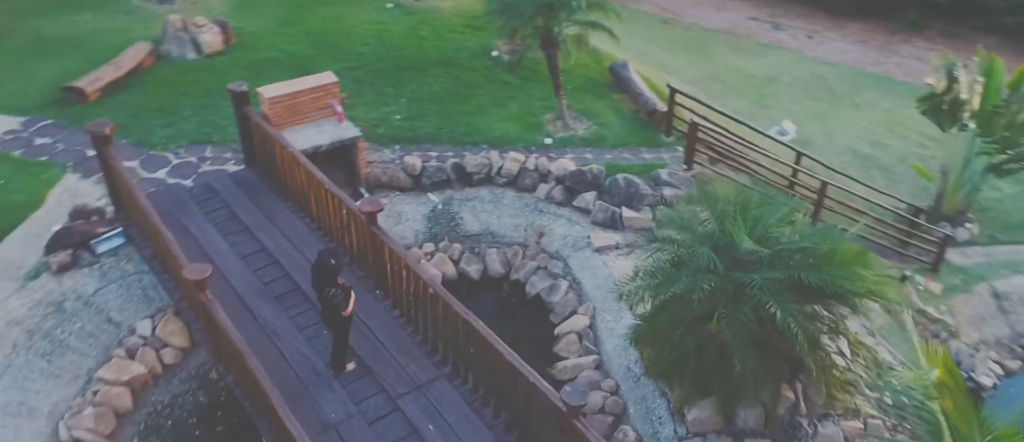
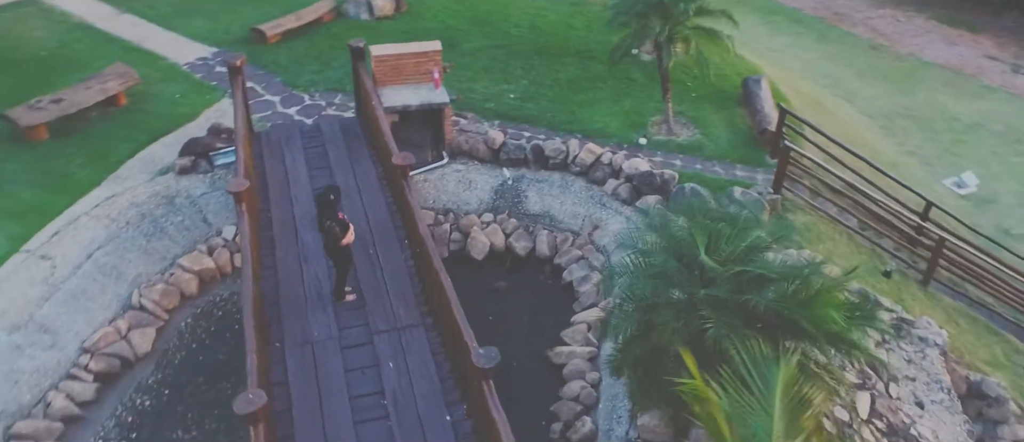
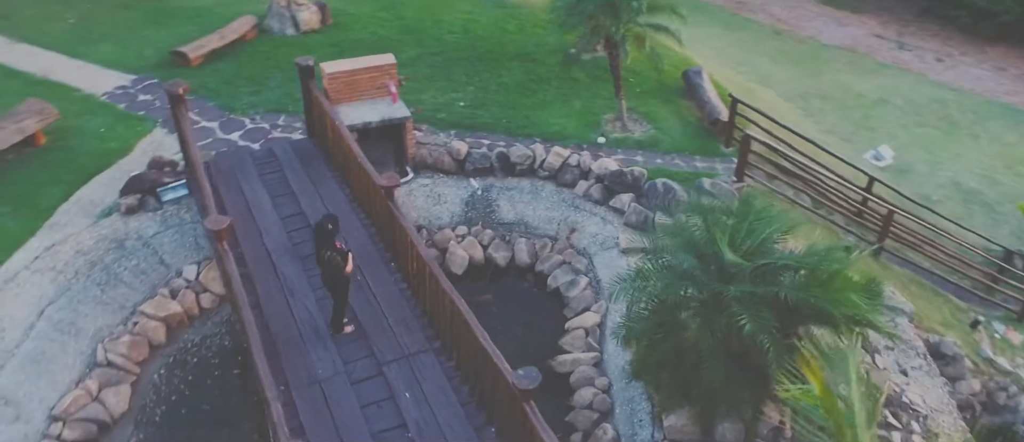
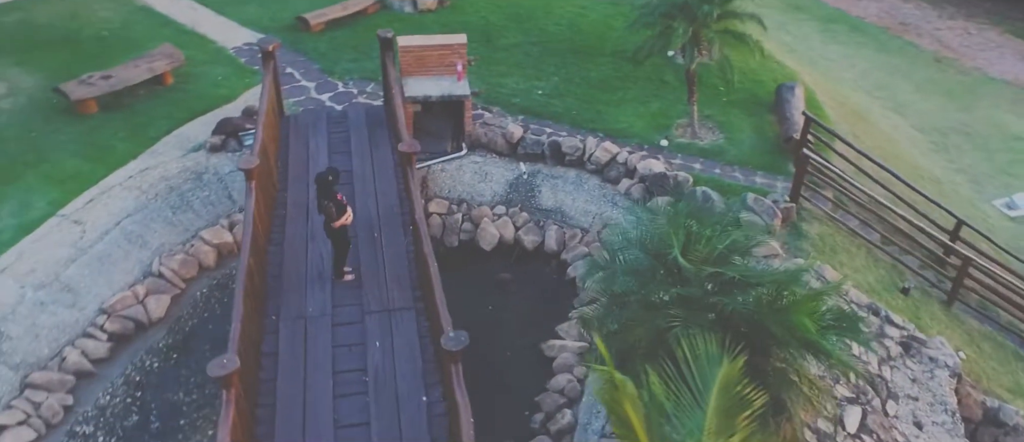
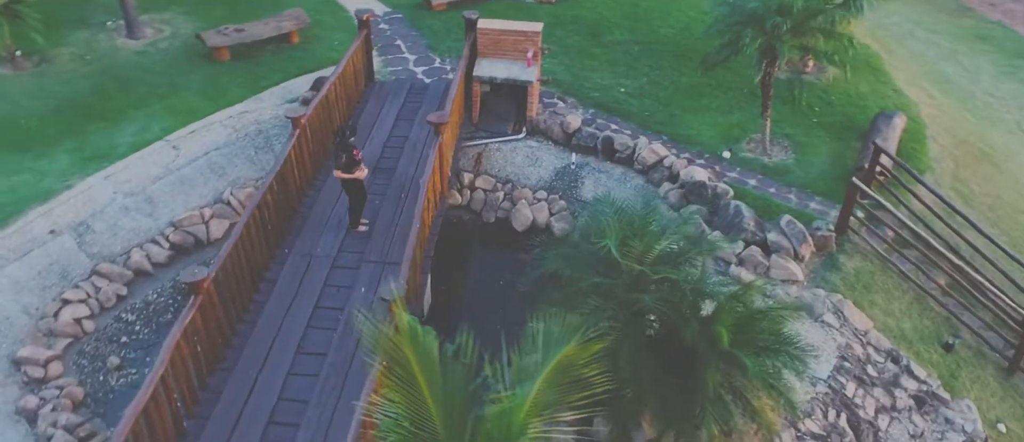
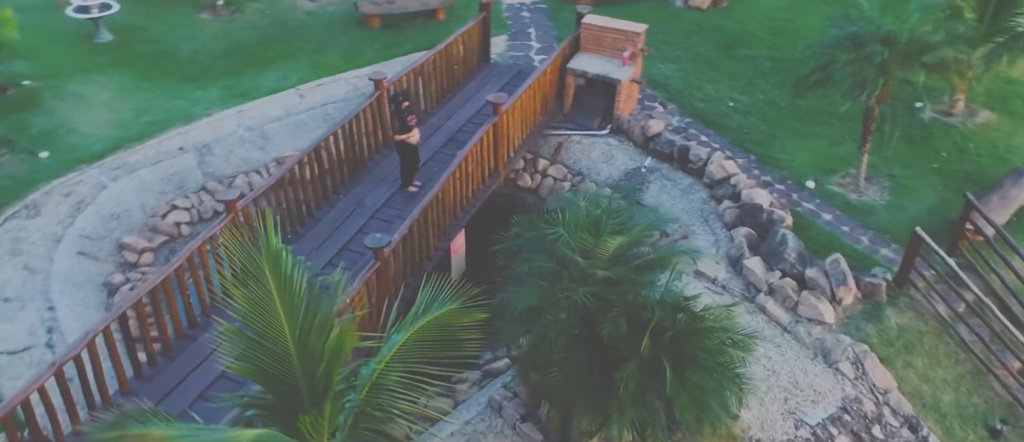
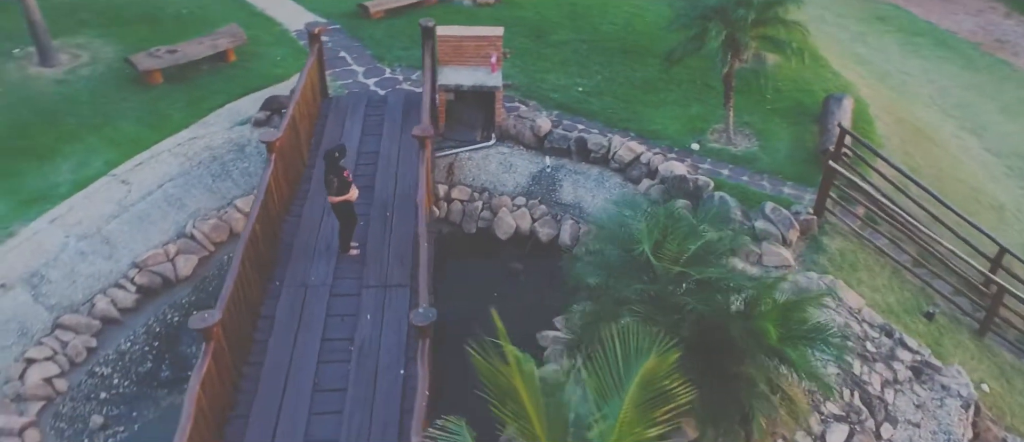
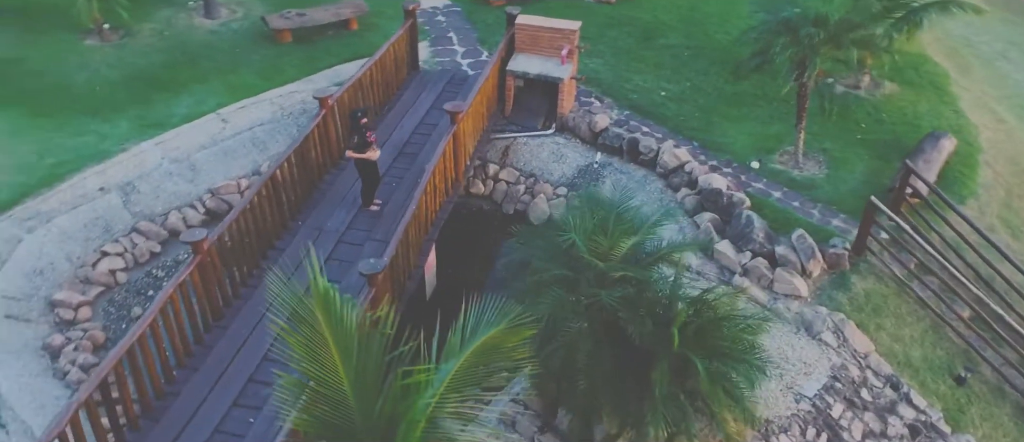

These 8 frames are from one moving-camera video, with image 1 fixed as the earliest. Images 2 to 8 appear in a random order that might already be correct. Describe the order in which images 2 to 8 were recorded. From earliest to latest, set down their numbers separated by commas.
3, 2, 4, 7, 5, 8, 6
